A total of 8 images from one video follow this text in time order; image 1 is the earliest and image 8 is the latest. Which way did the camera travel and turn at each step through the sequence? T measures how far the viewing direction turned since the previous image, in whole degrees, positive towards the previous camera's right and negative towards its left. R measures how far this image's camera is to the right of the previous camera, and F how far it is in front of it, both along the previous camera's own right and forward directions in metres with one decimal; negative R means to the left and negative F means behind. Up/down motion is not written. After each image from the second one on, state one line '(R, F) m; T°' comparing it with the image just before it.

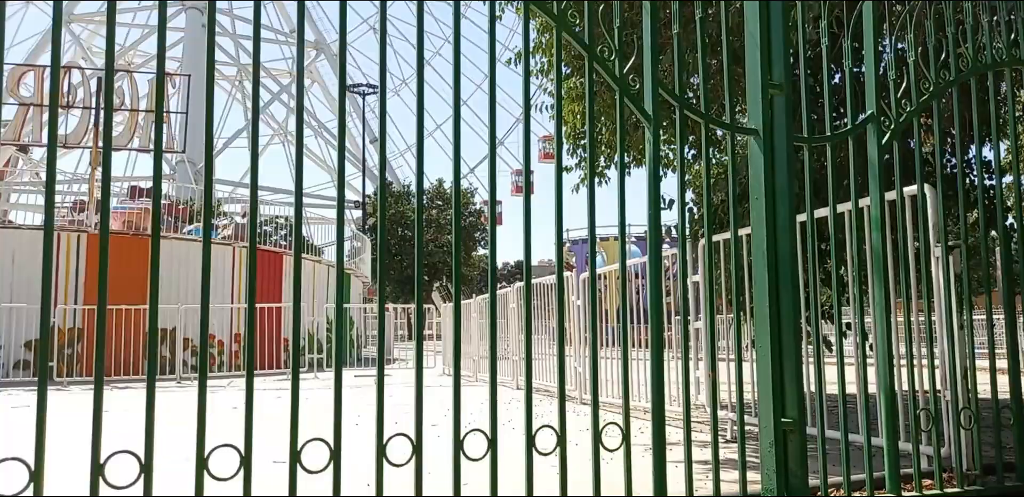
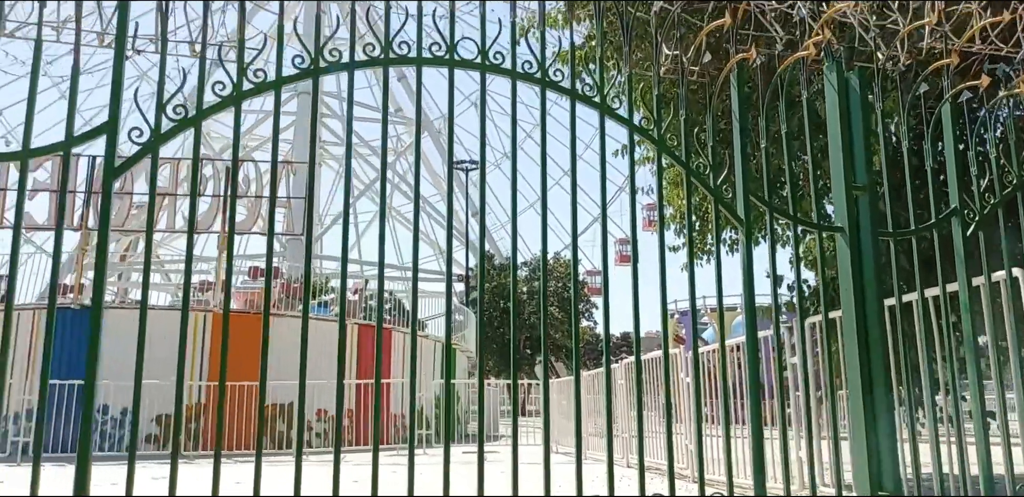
(0.0, -0.5) m; -7°
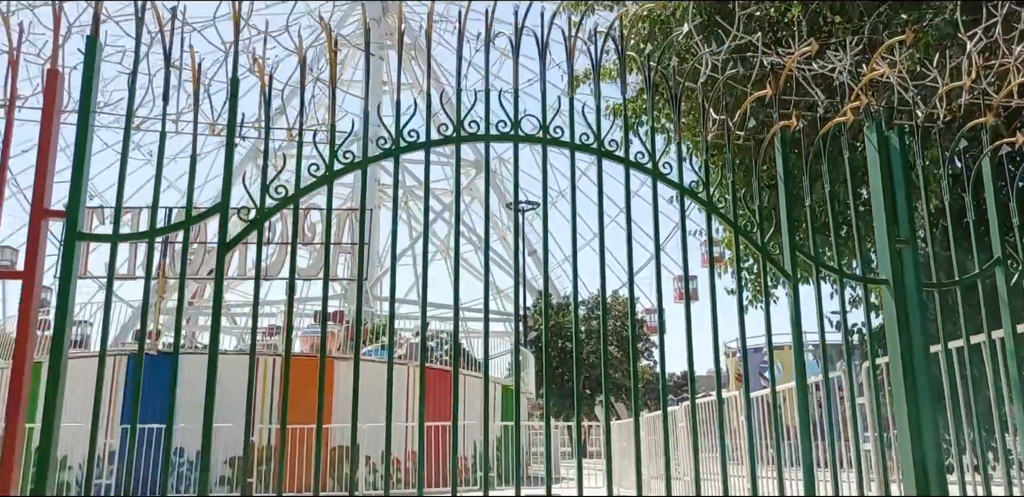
(0.0, -0.3) m; -4°
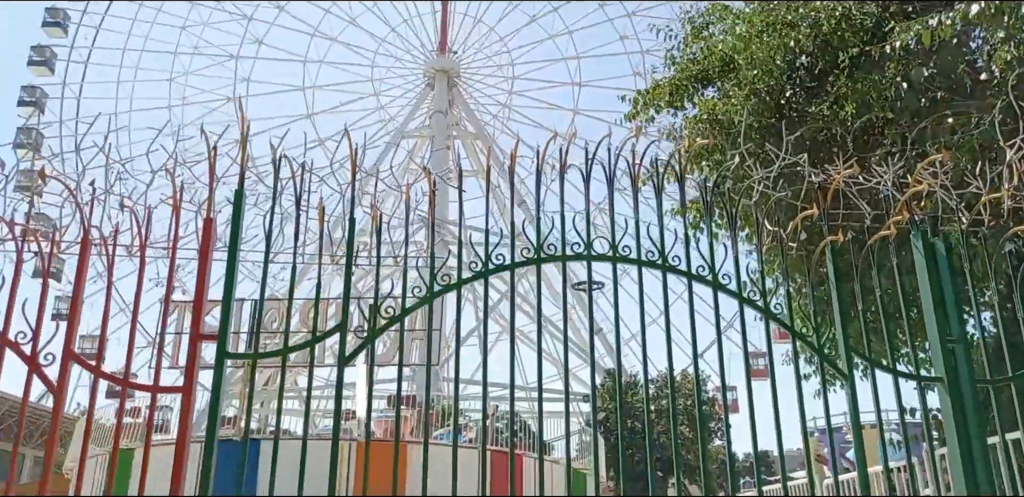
(0.0, -0.5) m; -5°
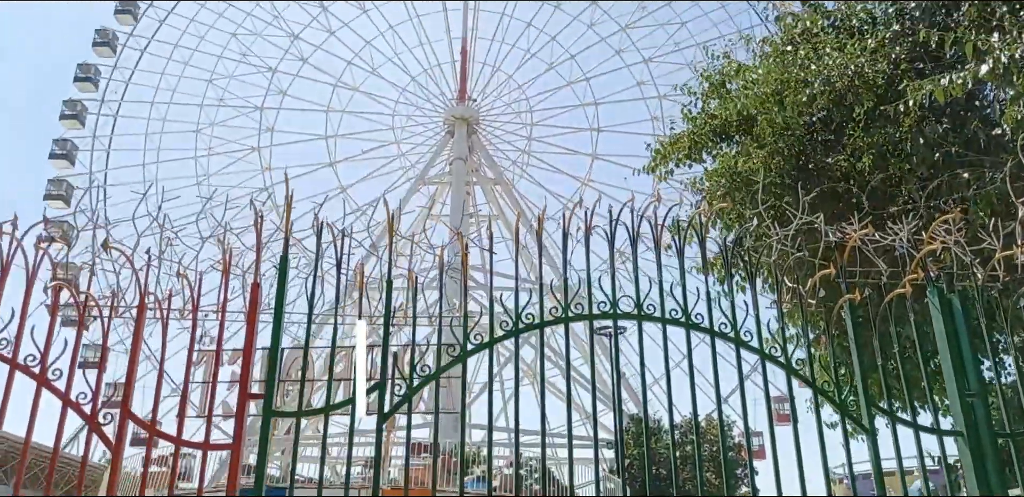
(0.0, -0.2) m; -1°
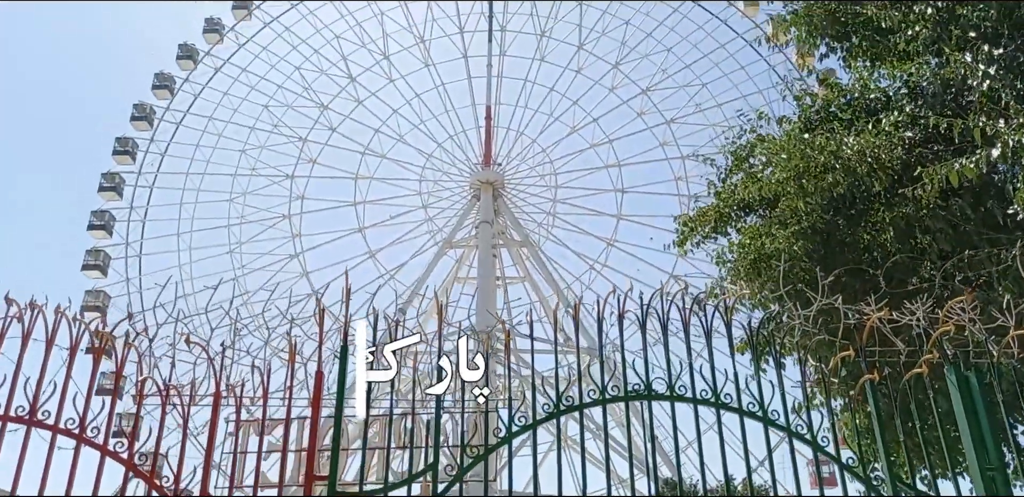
(-0.1, -0.4) m; -2°
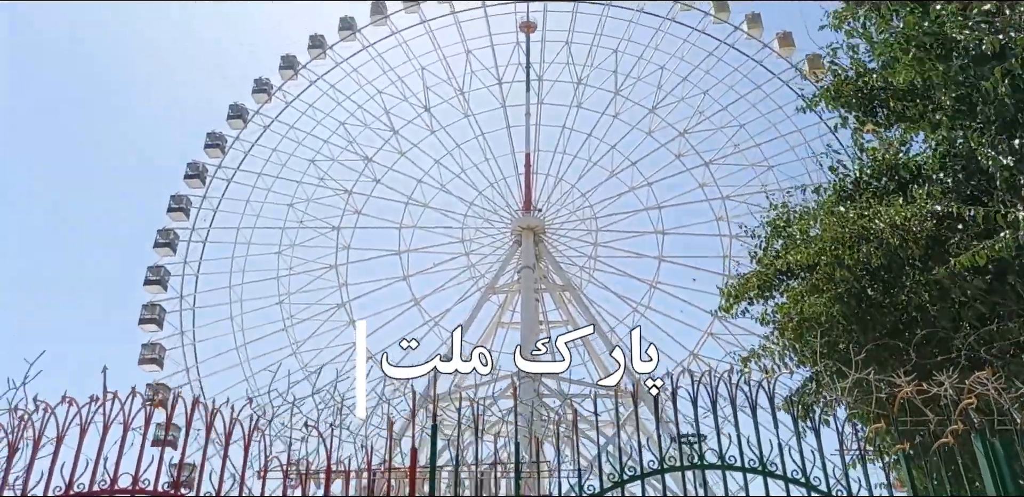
(-0.1, -0.7) m; -3°
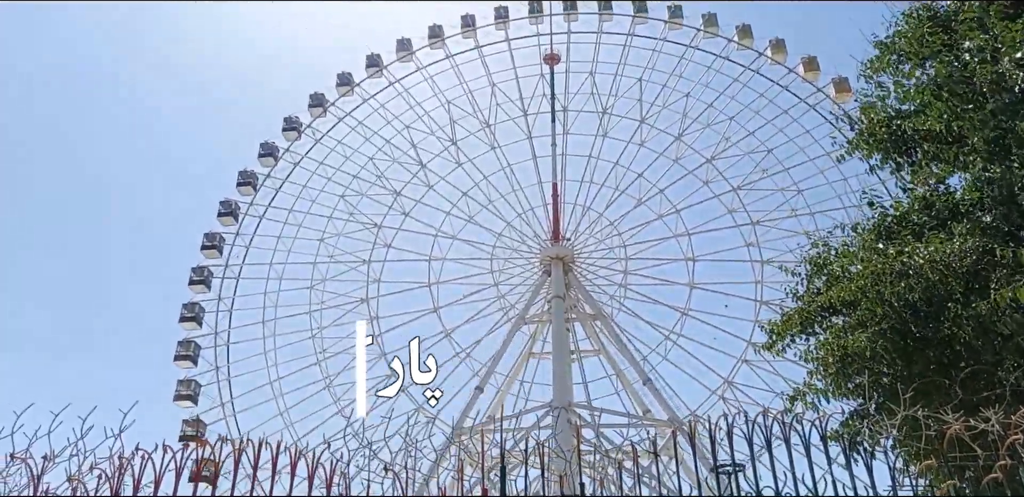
(-0.2, -0.3) m; -2°
